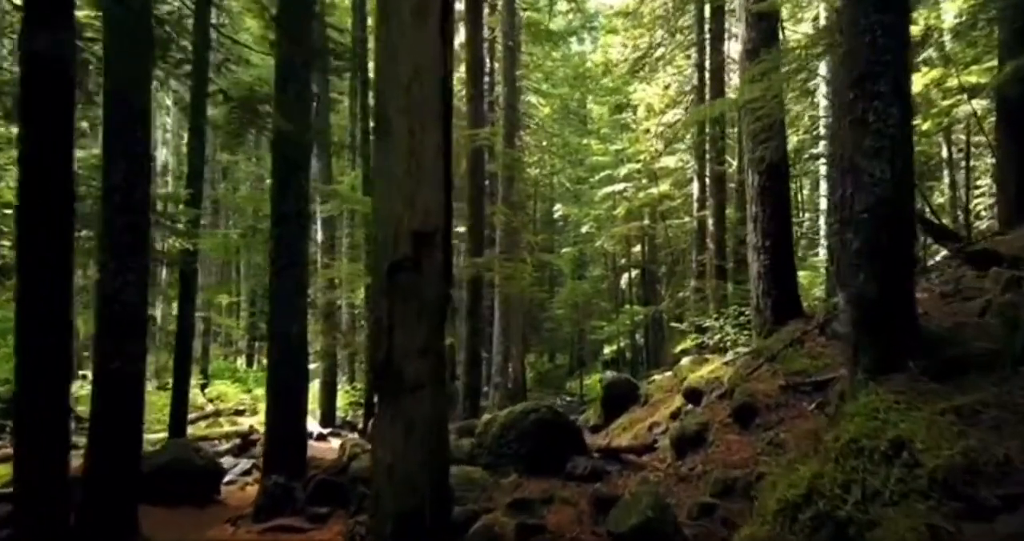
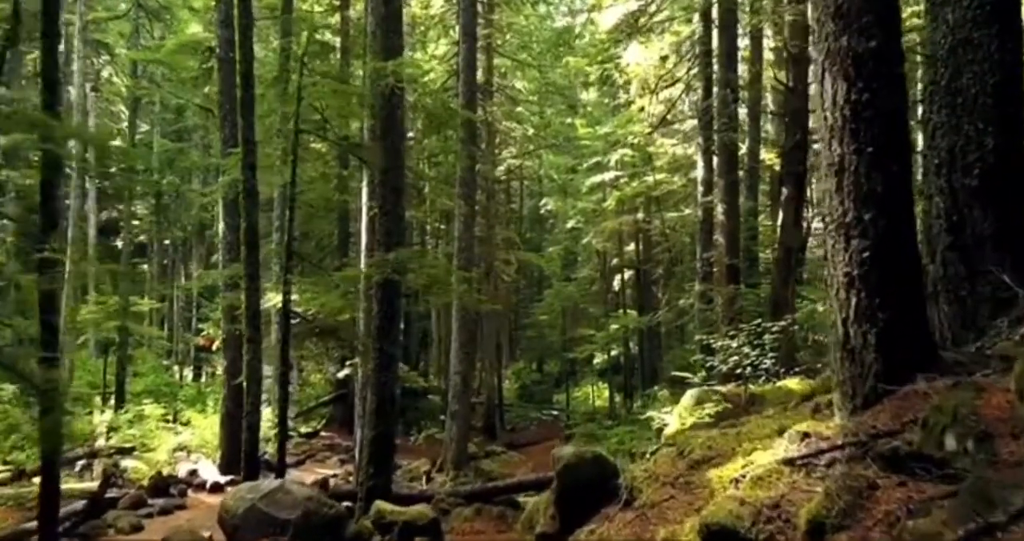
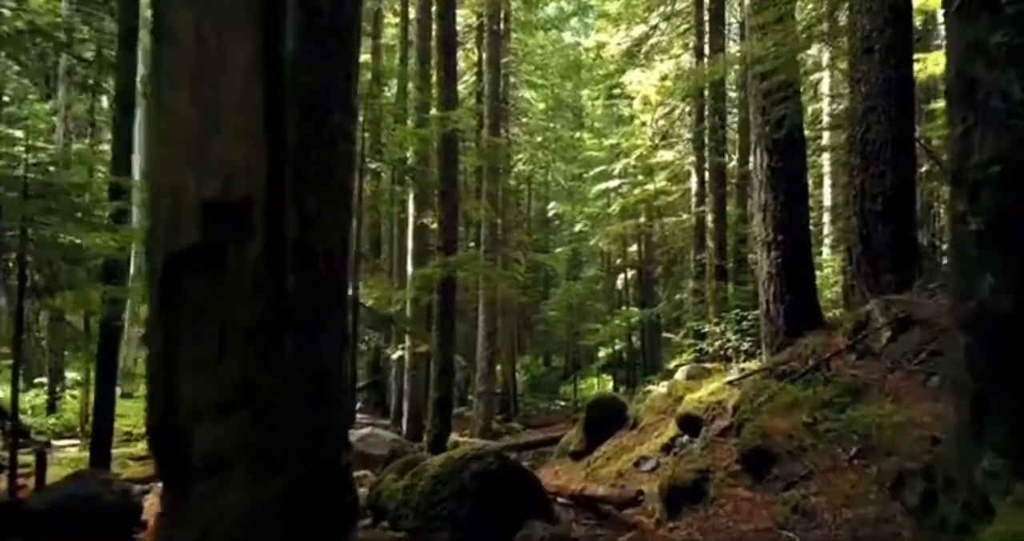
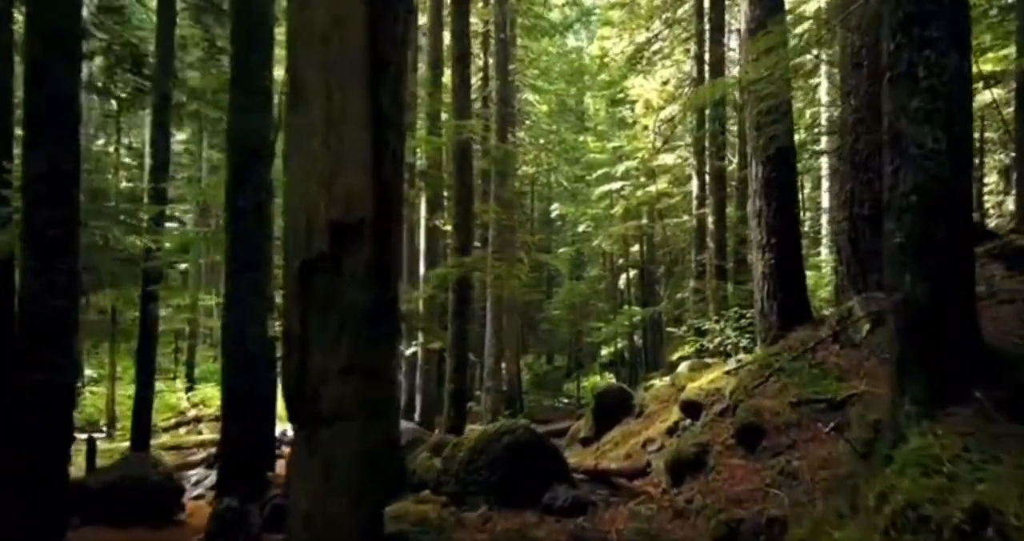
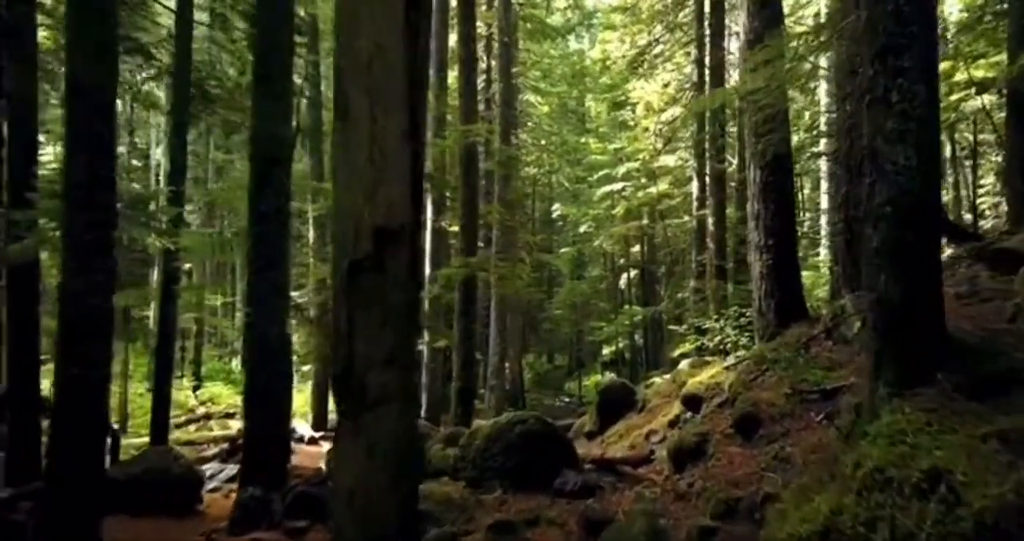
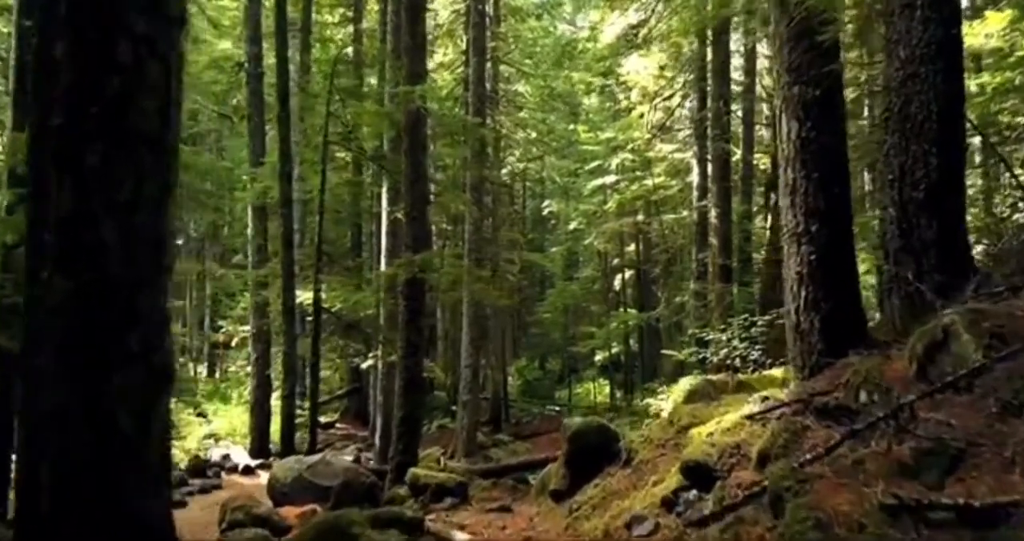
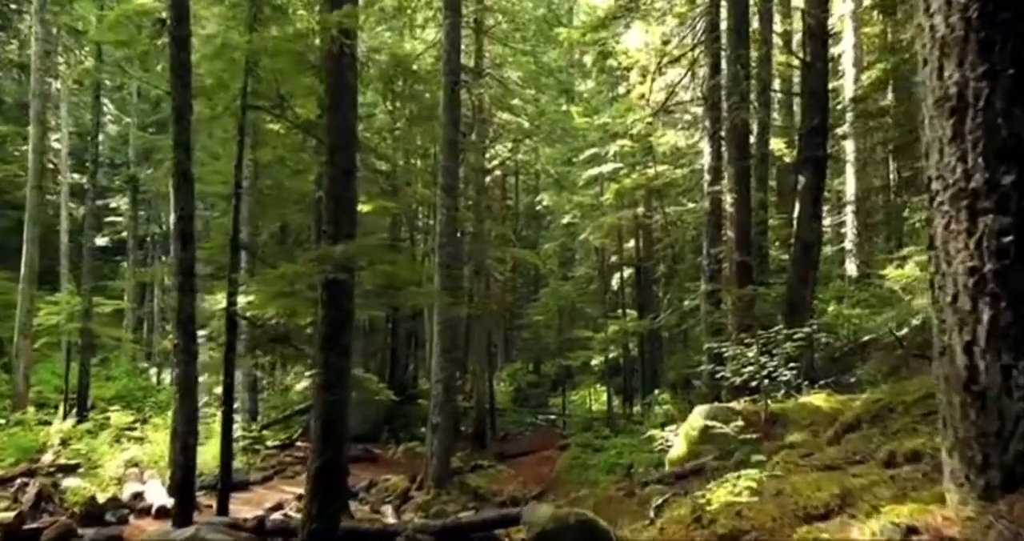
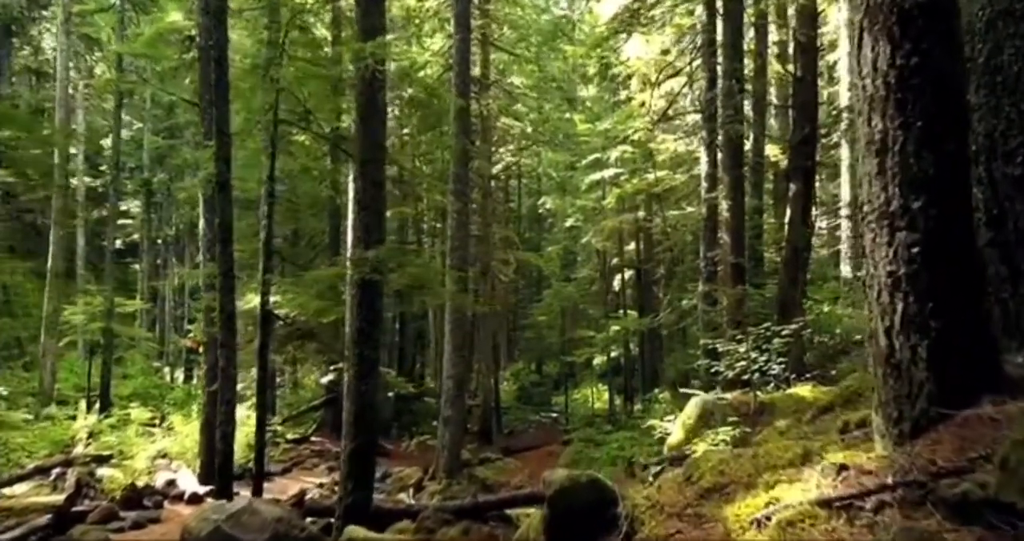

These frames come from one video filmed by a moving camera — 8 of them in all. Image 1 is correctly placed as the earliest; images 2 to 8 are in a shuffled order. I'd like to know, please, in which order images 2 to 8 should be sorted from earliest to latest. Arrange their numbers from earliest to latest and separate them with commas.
5, 4, 3, 6, 2, 8, 7
